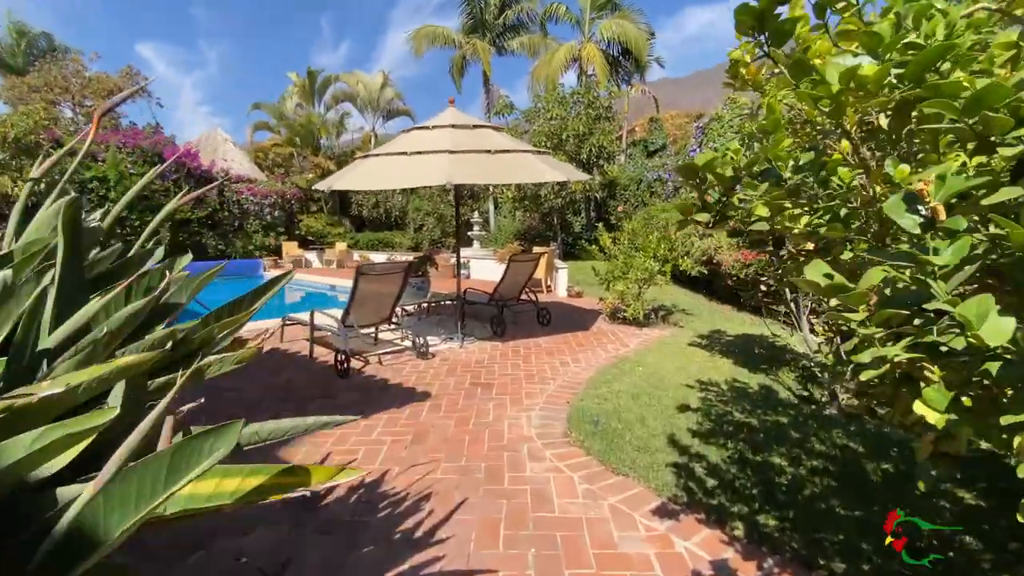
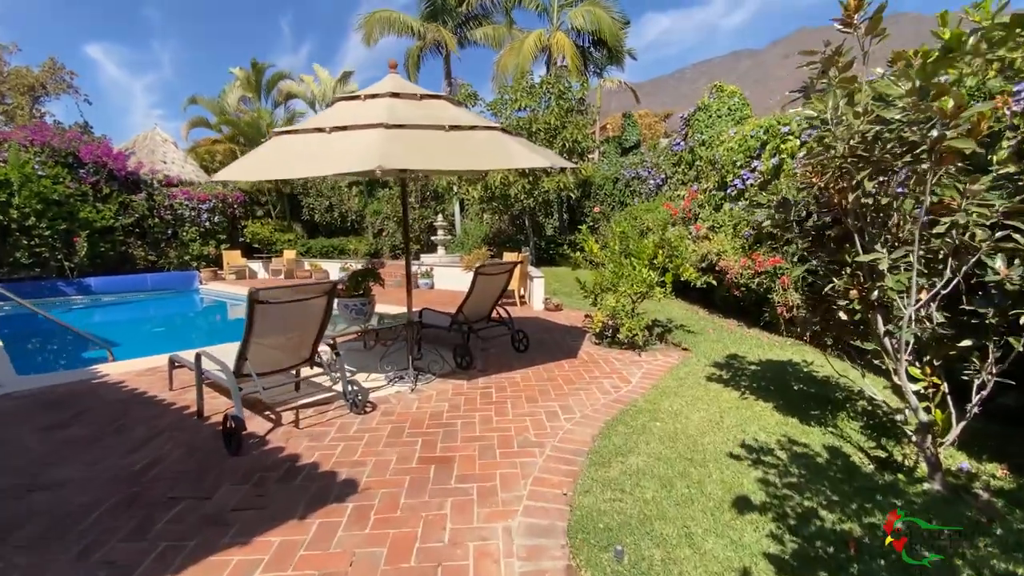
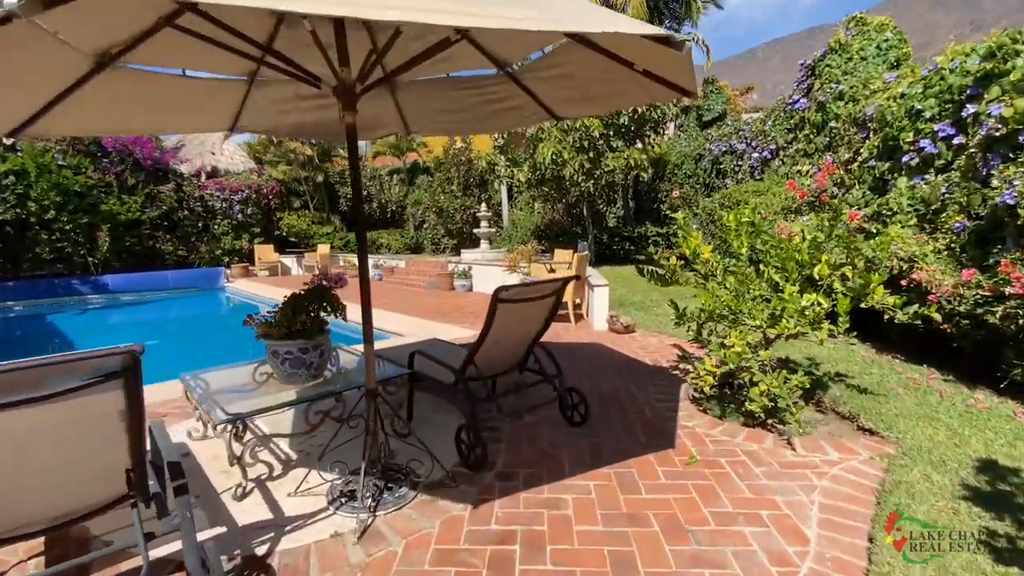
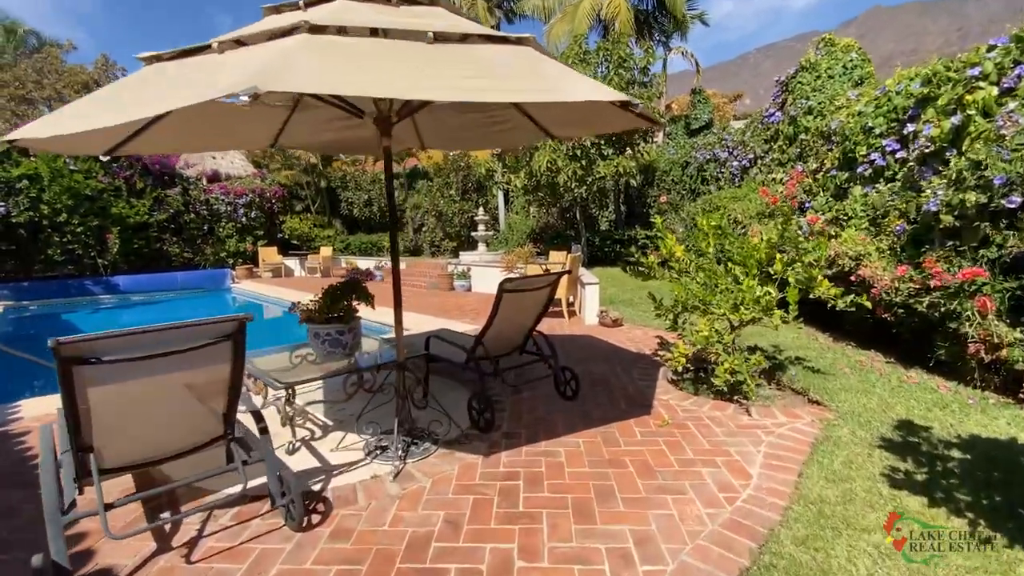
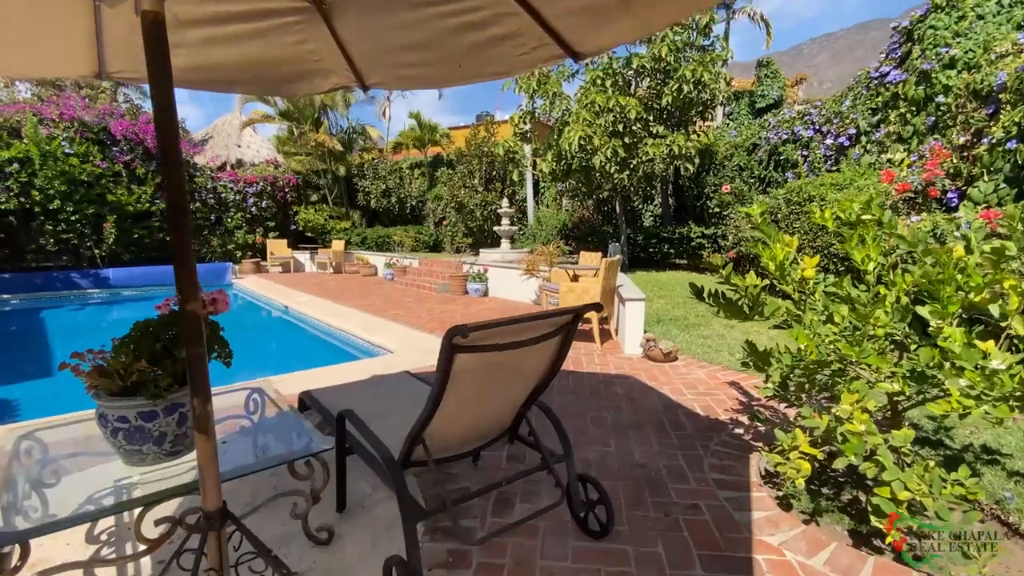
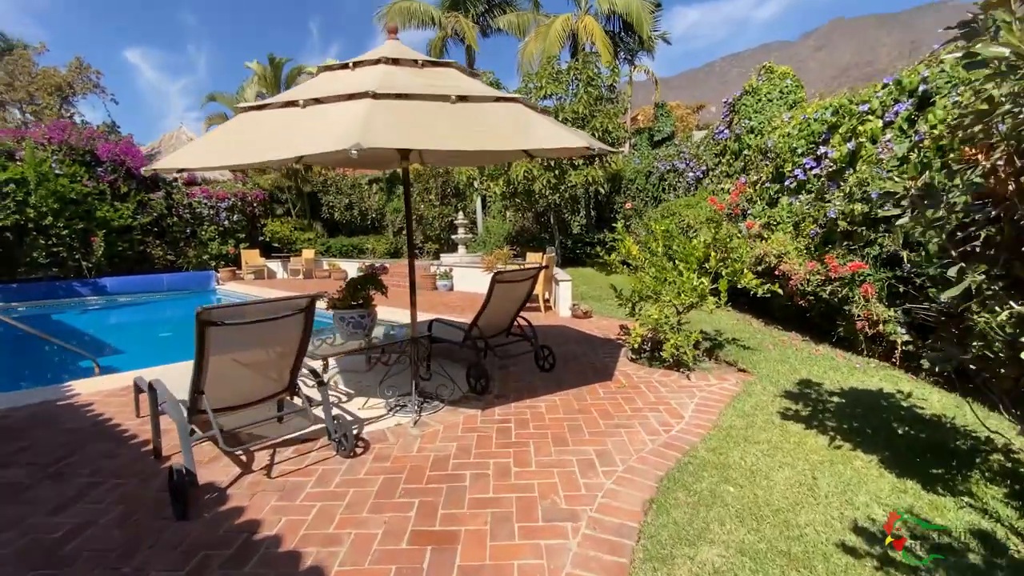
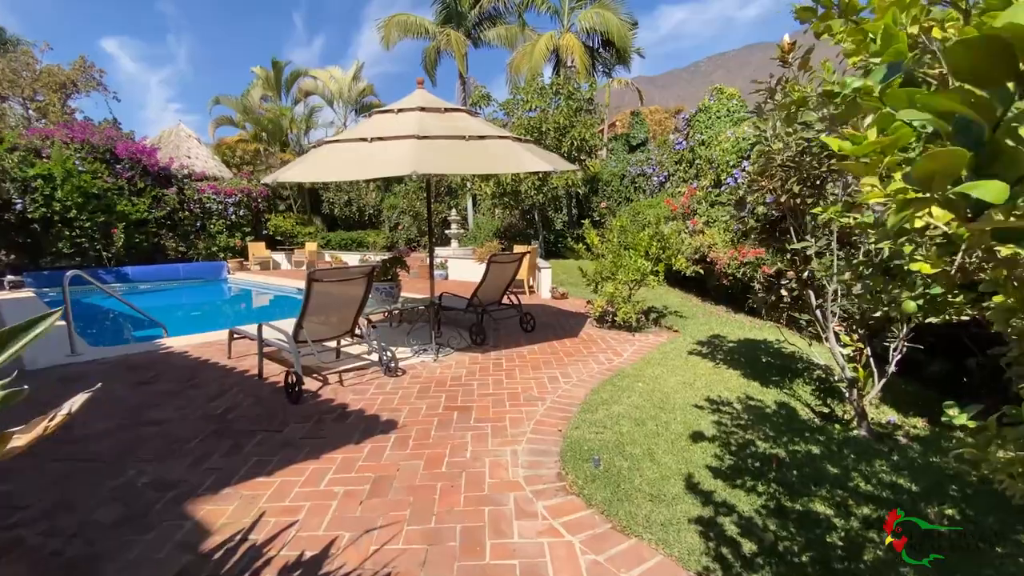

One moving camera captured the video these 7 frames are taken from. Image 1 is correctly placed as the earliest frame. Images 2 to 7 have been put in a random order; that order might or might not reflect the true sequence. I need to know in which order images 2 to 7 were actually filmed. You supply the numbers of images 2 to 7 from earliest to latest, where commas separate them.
7, 2, 6, 4, 3, 5
